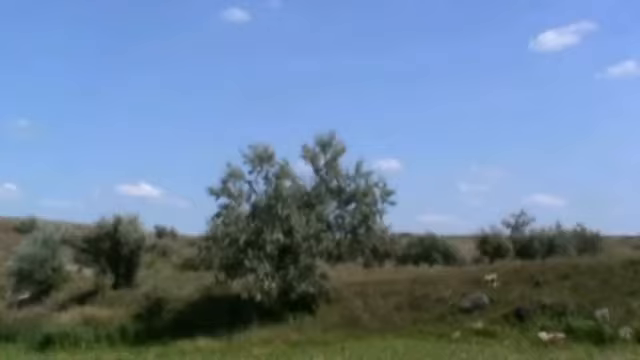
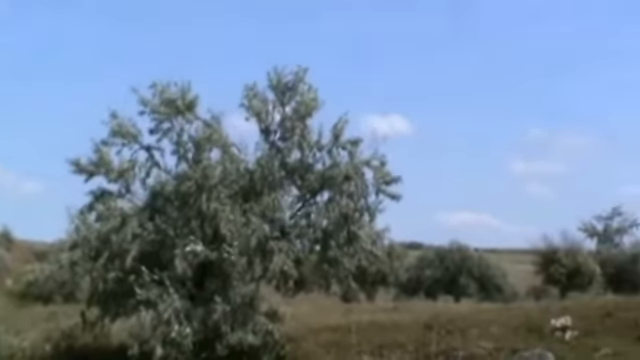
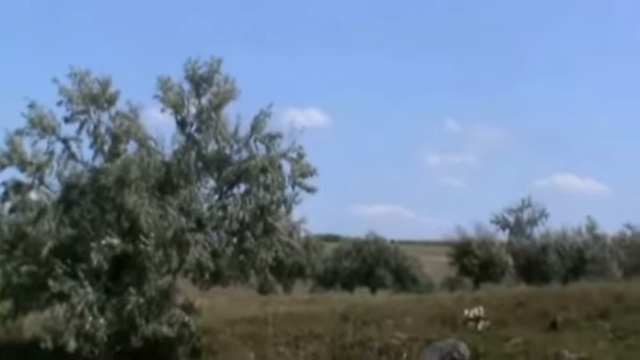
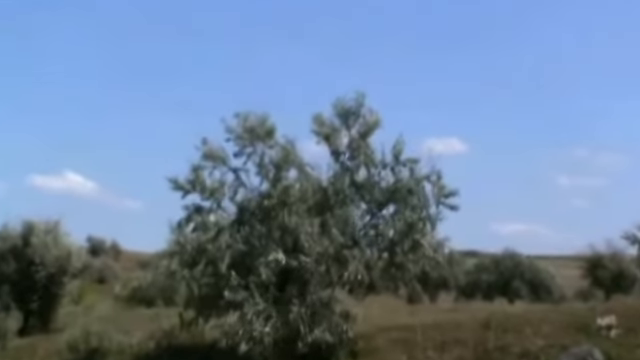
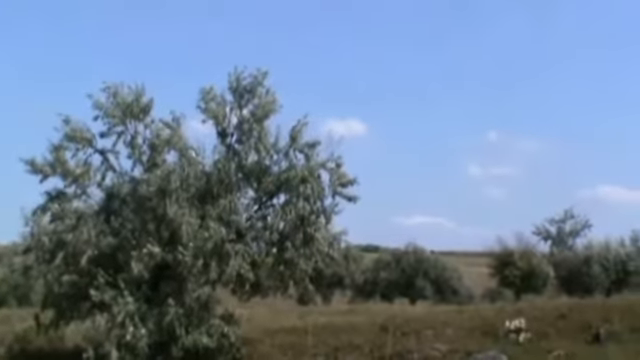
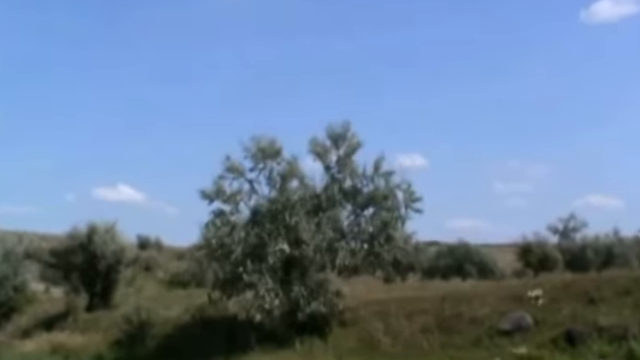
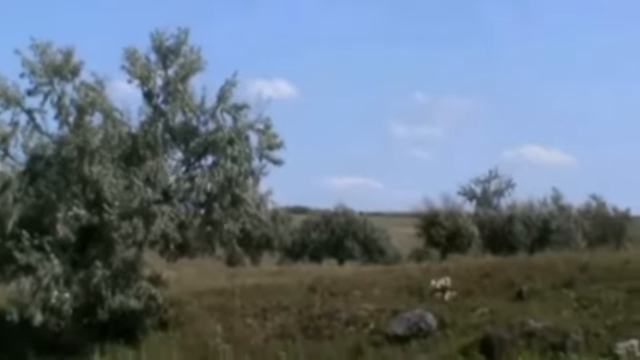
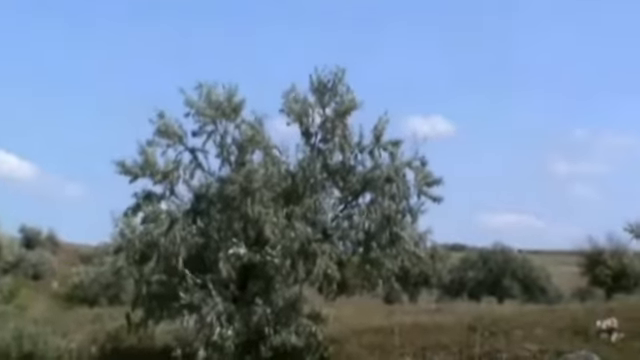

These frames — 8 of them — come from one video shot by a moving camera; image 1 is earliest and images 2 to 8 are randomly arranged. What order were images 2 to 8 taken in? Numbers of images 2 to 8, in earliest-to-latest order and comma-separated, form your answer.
6, 4, 8, 2, 5, 3, 7
